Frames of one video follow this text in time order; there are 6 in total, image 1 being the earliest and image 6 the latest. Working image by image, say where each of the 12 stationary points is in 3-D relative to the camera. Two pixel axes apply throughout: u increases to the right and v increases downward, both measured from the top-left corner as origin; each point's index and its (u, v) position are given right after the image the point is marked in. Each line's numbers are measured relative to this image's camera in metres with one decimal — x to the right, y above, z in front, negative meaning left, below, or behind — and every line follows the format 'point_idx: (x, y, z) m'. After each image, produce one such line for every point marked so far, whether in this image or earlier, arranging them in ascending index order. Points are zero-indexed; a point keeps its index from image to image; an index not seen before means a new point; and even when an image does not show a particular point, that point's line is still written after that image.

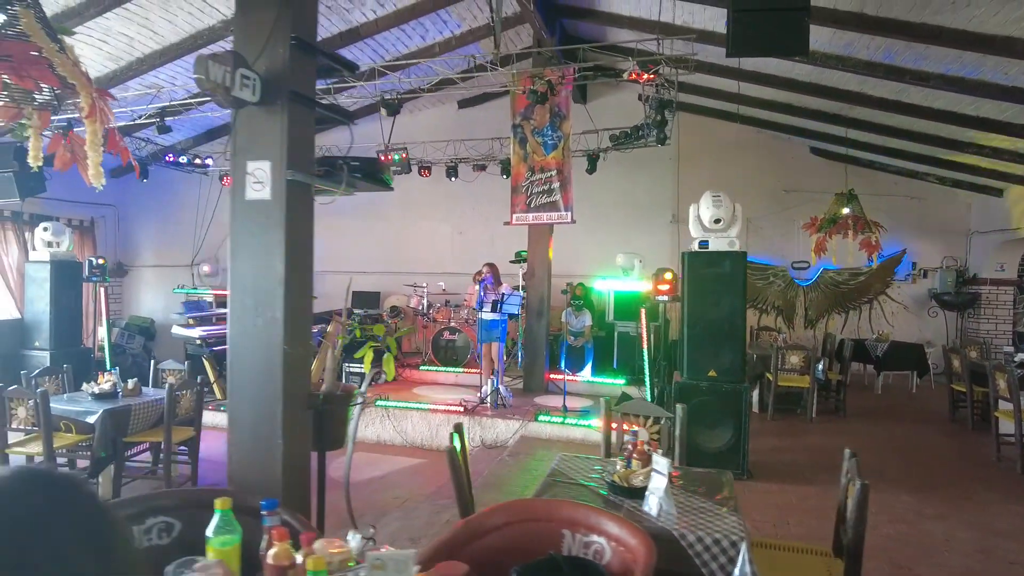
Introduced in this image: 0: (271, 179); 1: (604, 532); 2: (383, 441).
0: (-0.9, +0.4, +2.5) m
1: (+0.3, -0.7, +1.9) m
2: (-1.3, -1.5, +6.6) m
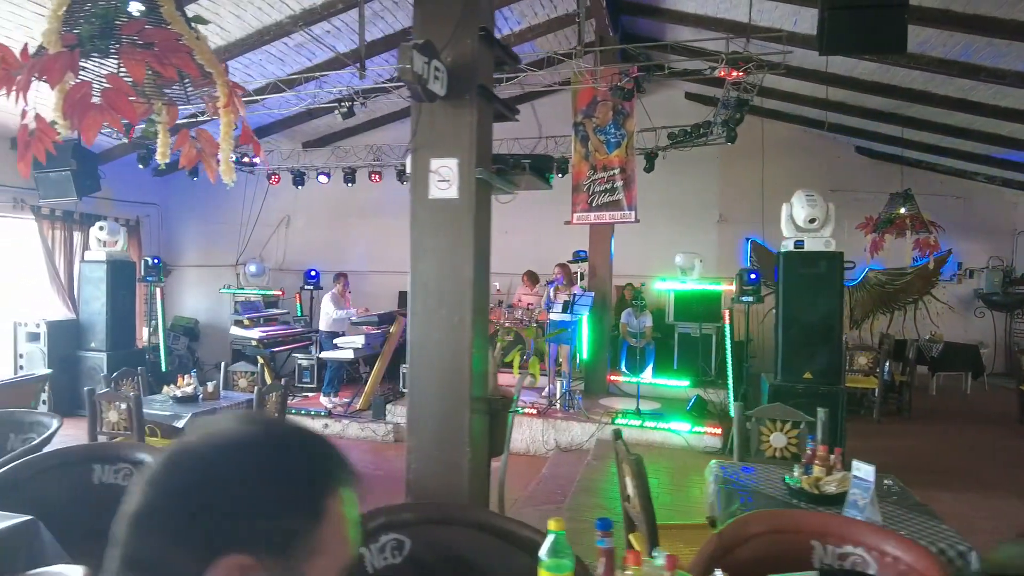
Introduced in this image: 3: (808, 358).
0: (-0.2, +0.4, +2.4) m
1: (+1.0, -0.7, +1.9) m
2: (-0.6, -1.6, +6.5) m
3: (+2.3, -0.5, +5.0) m
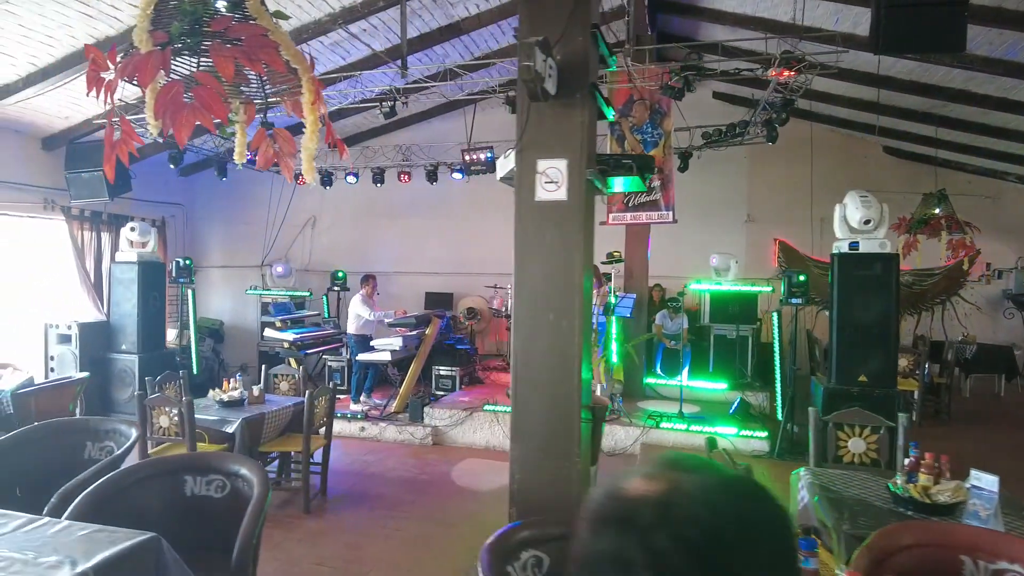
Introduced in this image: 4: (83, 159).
0: (+0.2, +0.4, +2.3) m
1: (+1.4, -0.8, +1.8) m
2: (-0.2, -1.6, +6.4) m
3: (+2.7, -0.6, +5.0) m
4: (-4.5, +1.4, +6.7) m
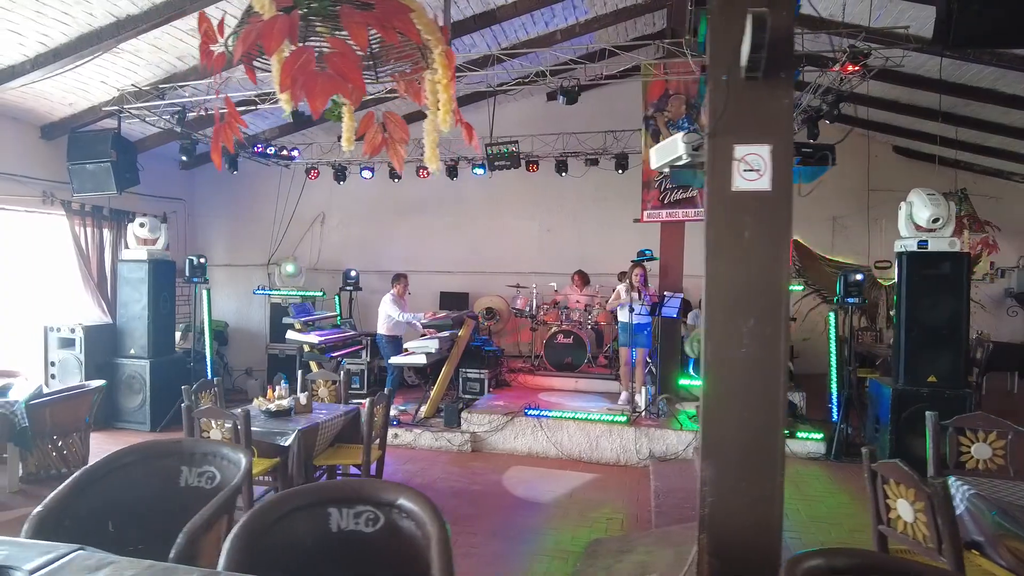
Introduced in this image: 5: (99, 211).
0: (+0.8, +0.4, +2.1) m
1: (+2.1, -0.8, +1.6) m
2: (+0.2, -1.6, +6.1) m
3: (+3.2, -0.6, +4.9) m
4: (-4.1, +1.3, +6.2) m
5: (-4.4, +0.8, +6.9) m
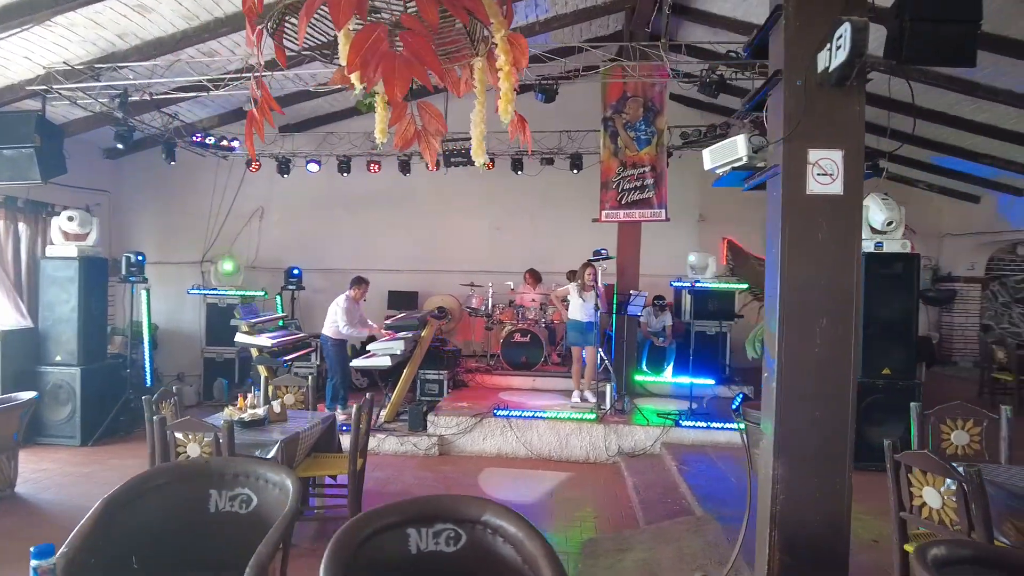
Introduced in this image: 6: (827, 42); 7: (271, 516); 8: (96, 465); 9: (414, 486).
0: (+1.1, +0.4, +2.2) m
1: (+2.4, -0.8, +1.9) m
2: (-0.1, -1.6, +6.1) m
3: (+3.0, -0.5, +5.2) m
4: (-4.4, +1.3, +5.6) m
5: (-4.8, +0.8, +6.2) m
6: (+1.0, +0.8, +2.1) m
7: (-0.8, -0.8, +2.1) m
8: (-3.6, -1.5, +5.5) m
9: (-0.8, -1.6, +5.3) m
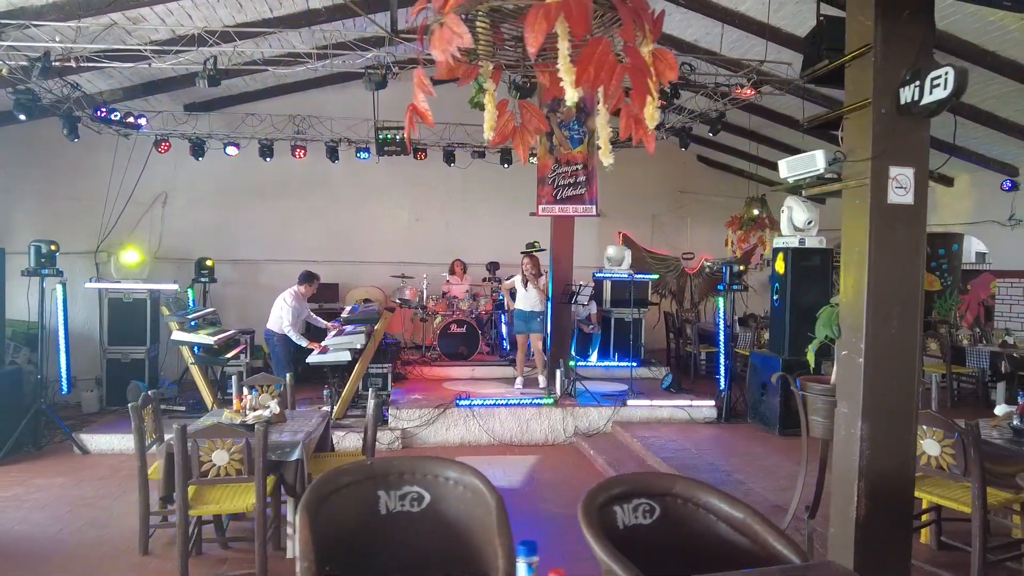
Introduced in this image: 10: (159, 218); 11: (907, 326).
0: (+1.7, +0.4, +2.6) m
1: (+3.0, -0.7, +2.7) m
2: (-0.4, -1.5, +6.2) m
3: (+2.8, -0.4, +6.1) m
4: (-4.5, +1.4, +4.6) m
5: (-5.1, +0.9, +5.1) m
6: (+1.6, +0.8, +2.6) m
7: (-0.2, -0.7, +2.2) m
8: (-3.7, -1.5, +4.8) m
9: (-1.0, -1.6, +5.3) m
10: (-4.2, +0.8, +7.7) m
11: (+1.6, -0.2, +2.7) m
